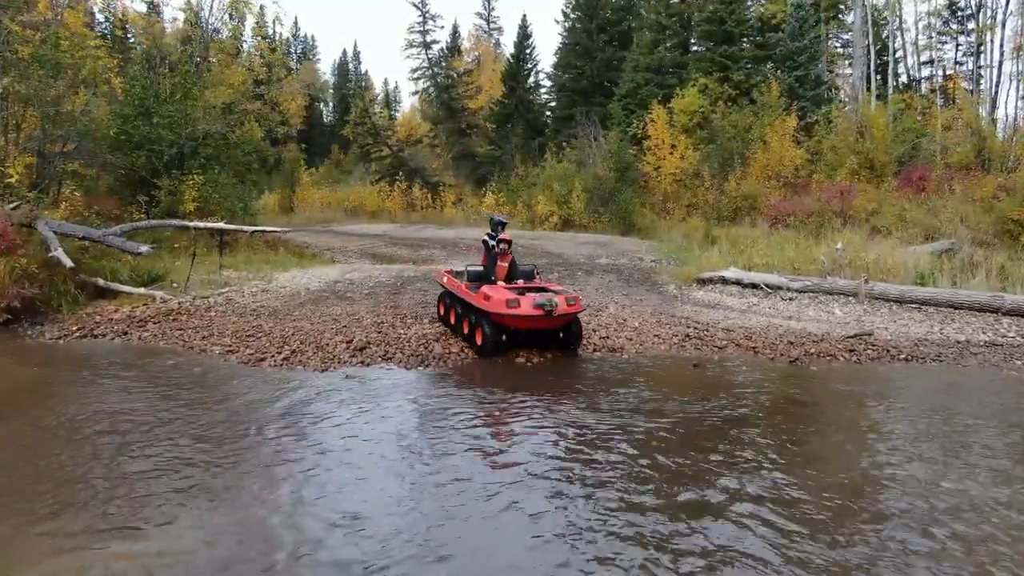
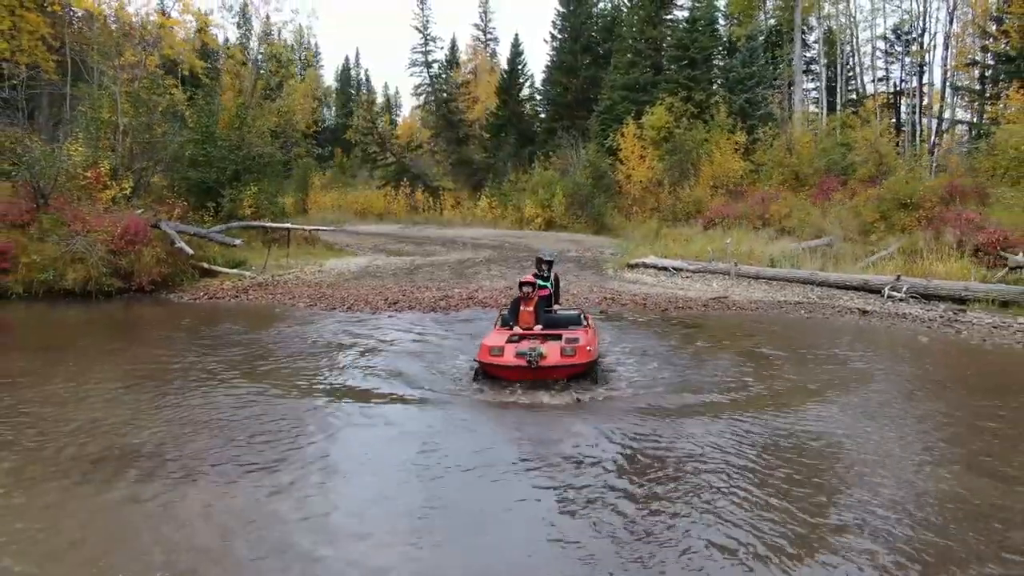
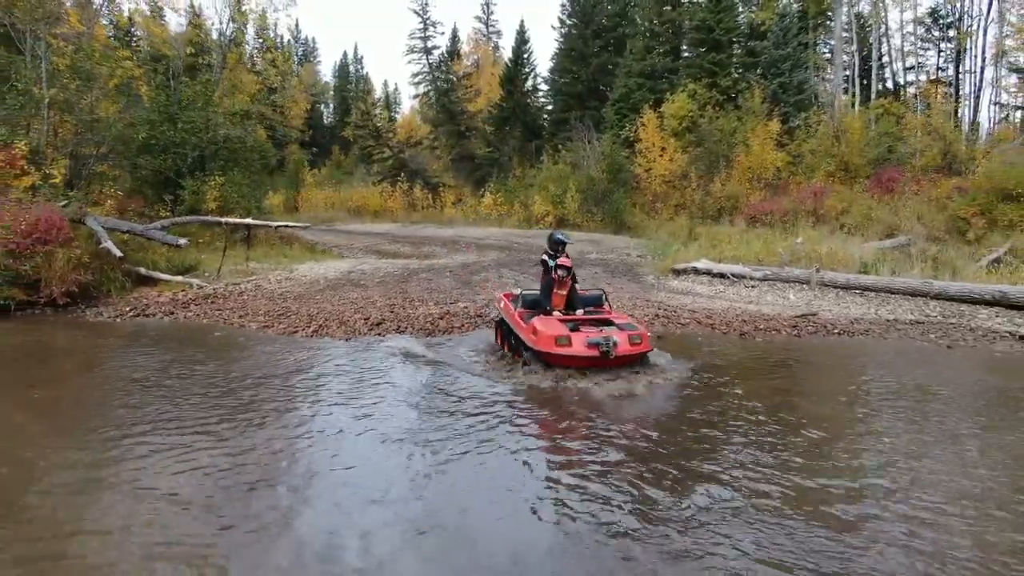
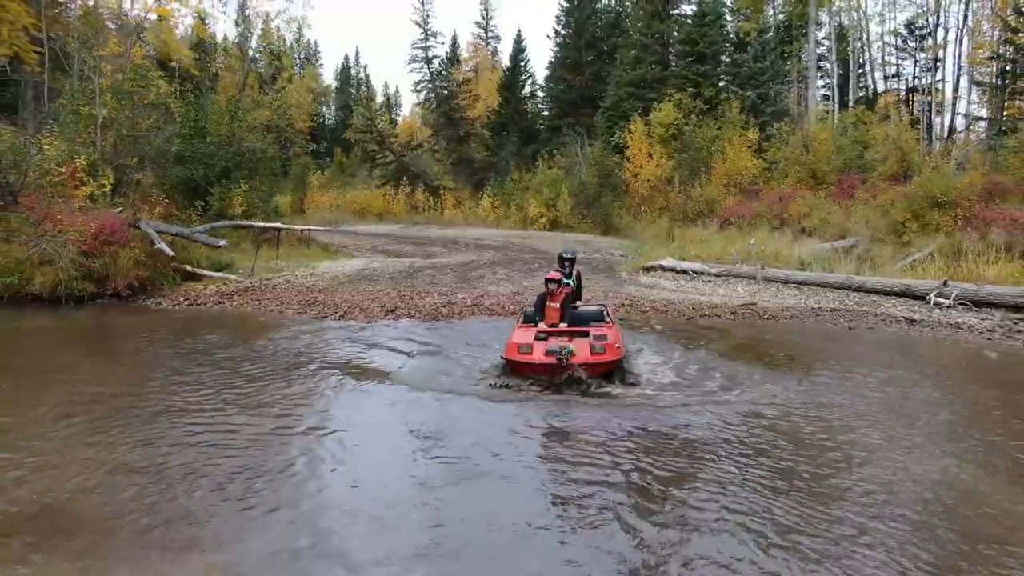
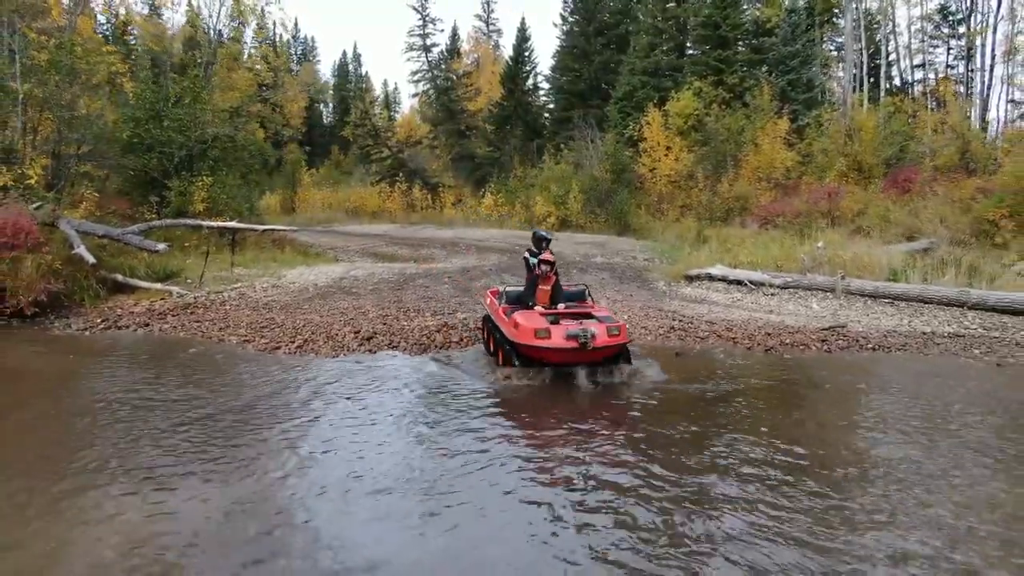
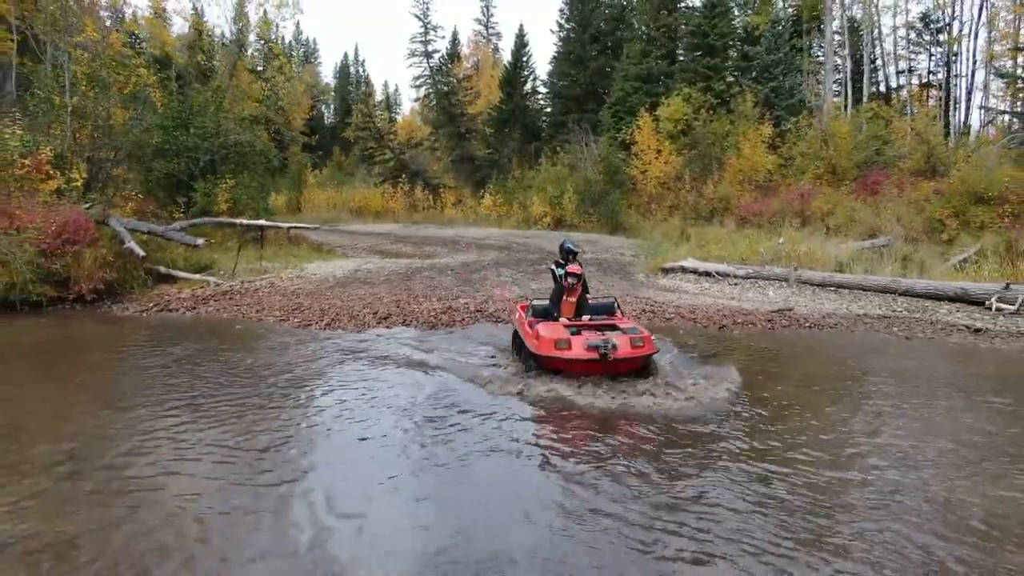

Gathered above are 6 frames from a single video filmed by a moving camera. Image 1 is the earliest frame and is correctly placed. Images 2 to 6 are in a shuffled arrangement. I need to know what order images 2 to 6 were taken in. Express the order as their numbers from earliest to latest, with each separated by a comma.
5, 3, 6, 4, 2
